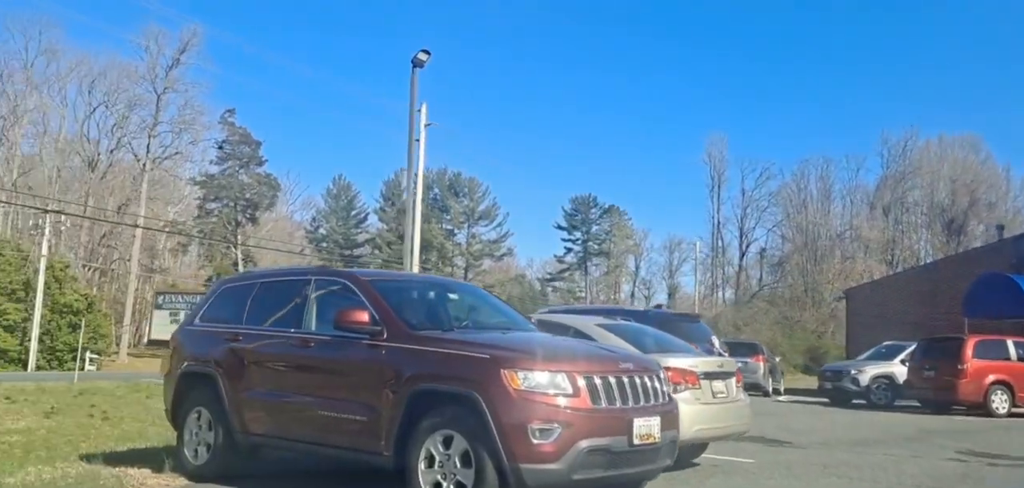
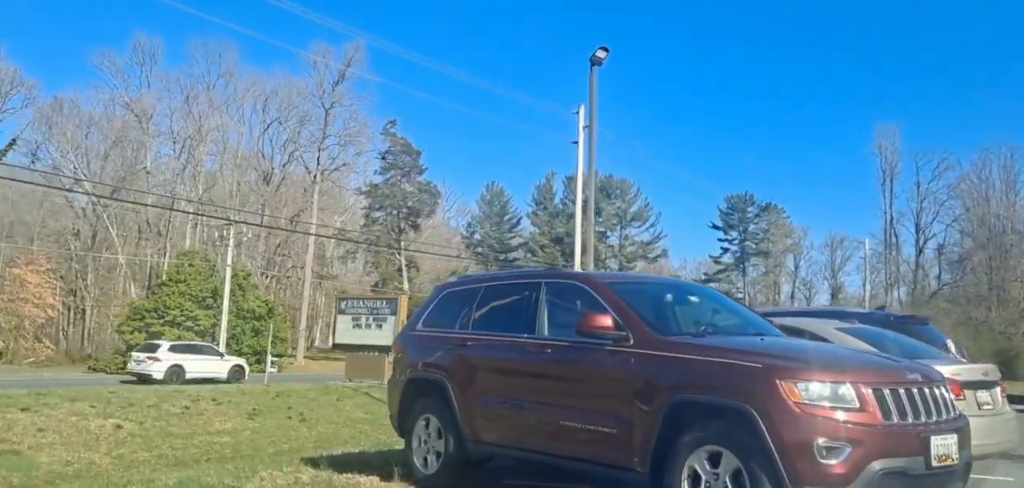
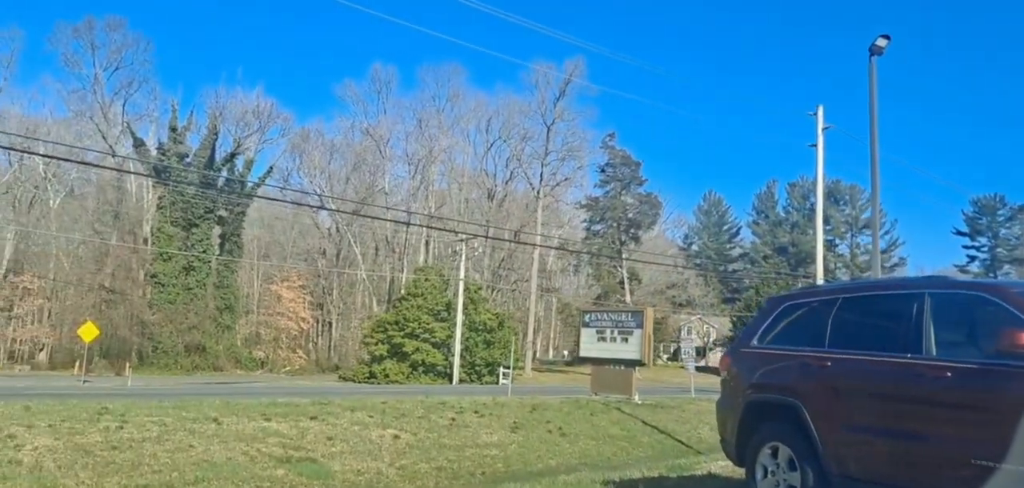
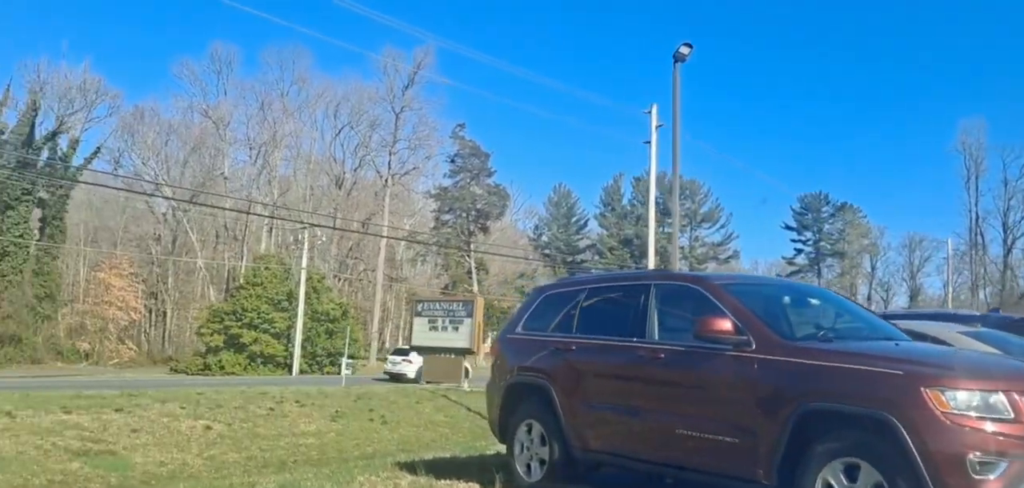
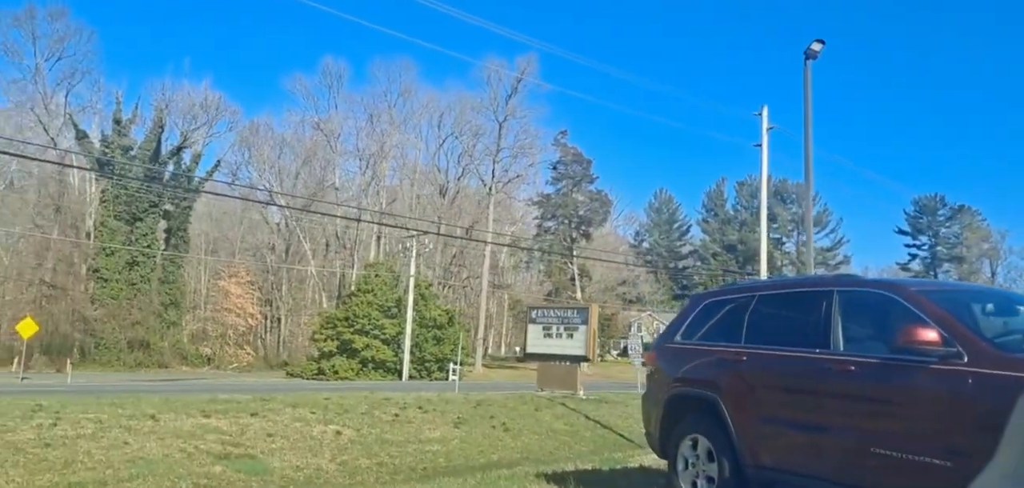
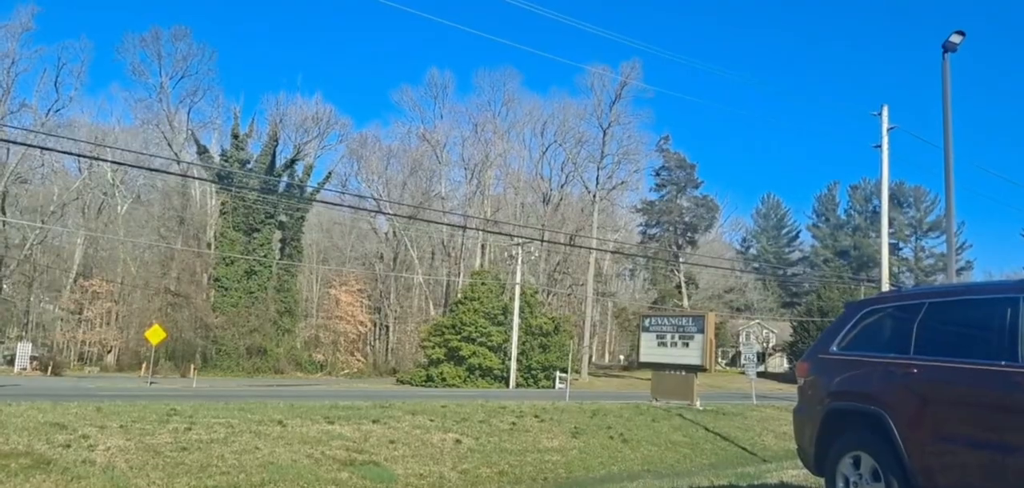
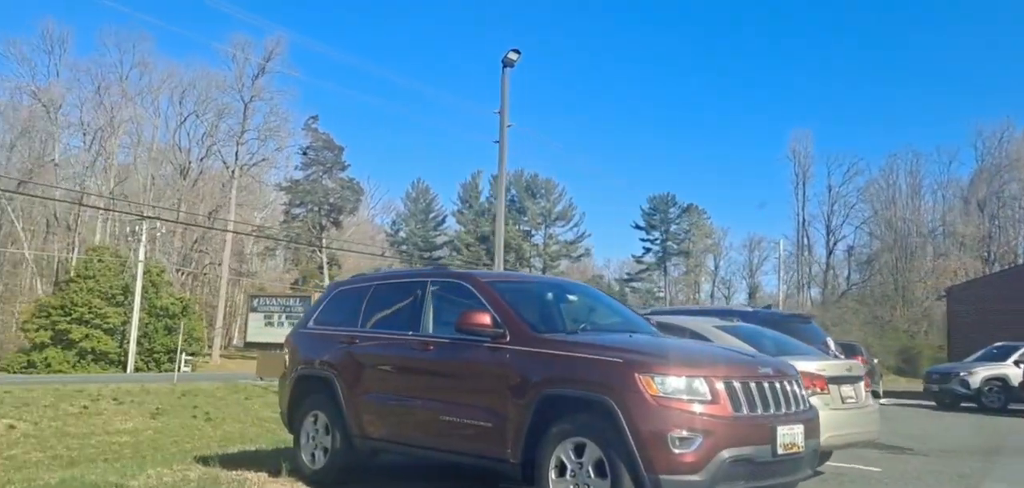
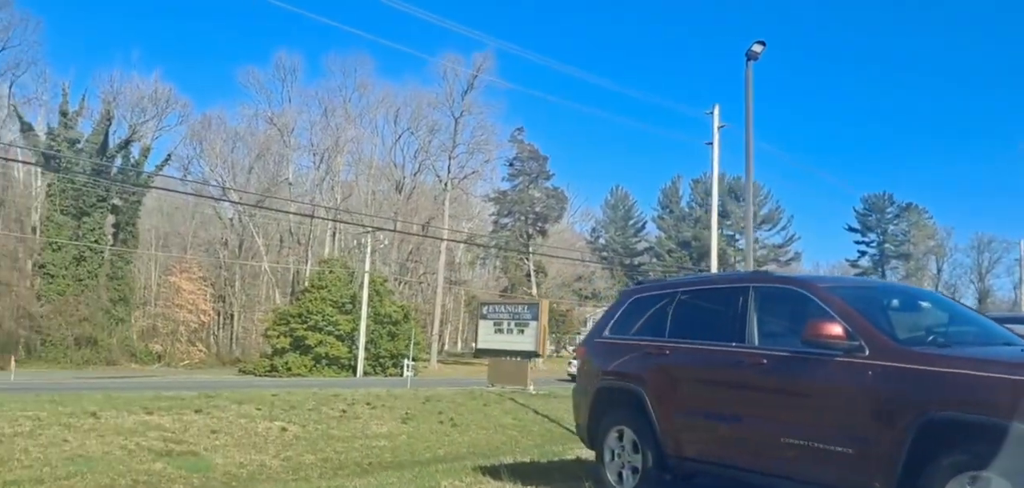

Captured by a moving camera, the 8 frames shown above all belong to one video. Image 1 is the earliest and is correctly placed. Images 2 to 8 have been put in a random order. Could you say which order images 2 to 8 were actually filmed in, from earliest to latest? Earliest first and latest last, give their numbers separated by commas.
7, 2, 4, 8, 5, 3, 6
